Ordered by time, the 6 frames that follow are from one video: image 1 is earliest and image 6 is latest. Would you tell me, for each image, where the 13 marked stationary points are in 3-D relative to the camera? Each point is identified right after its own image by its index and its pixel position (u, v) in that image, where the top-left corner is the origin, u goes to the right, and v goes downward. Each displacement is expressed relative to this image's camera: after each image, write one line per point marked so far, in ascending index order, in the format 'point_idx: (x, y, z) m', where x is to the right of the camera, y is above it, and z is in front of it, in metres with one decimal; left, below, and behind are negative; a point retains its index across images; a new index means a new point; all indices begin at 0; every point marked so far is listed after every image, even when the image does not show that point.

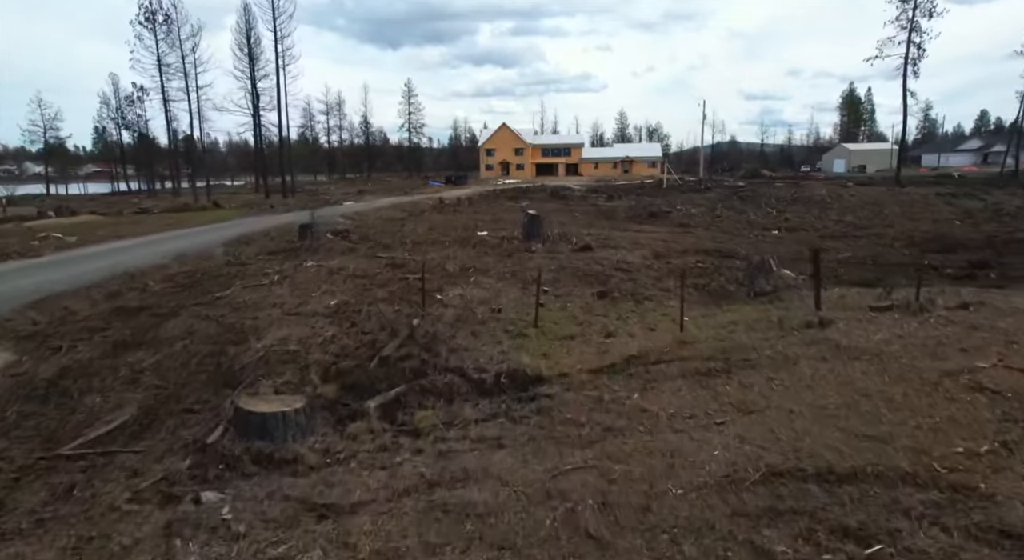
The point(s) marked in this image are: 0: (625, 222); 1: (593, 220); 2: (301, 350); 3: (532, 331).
0: (+3.5, +1.6, +17.8) m
1: (+2.7, +1.9, +19.5) m
2: (-1.9, -0.6, +5.3) m
3: (+0.2, -0.6, +6.2) m
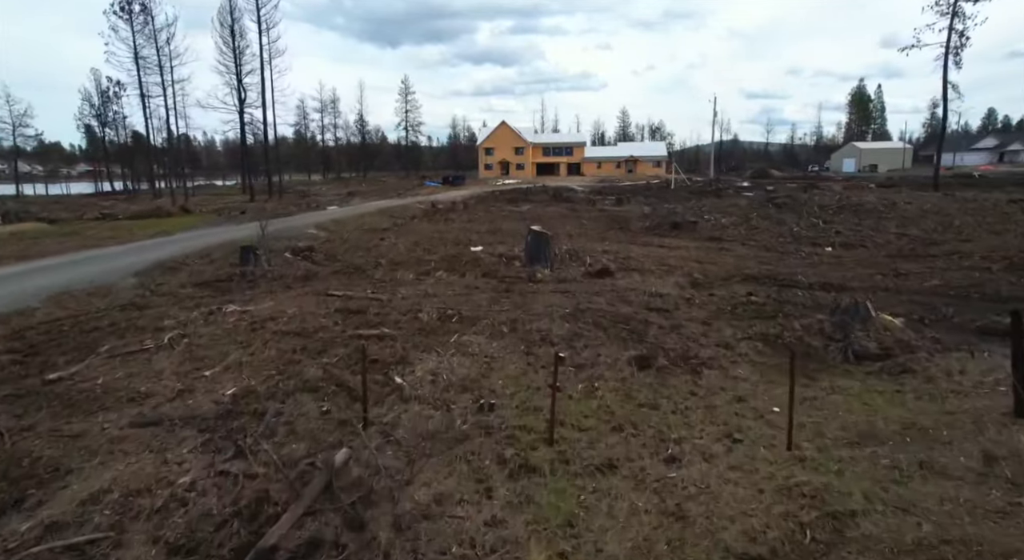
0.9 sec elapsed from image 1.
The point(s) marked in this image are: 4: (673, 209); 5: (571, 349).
0: (+3.5, +1.1, +15.3) m
1: (+2.7, +1.3, +17.0) m
2: (-1.9, -1.2, +2.8) m
3: (+0.2, -1.1, +3.6) m
4: (+5.3, +2.3, +19.2) m
5: (+0.6, -0.7, +5.7) m
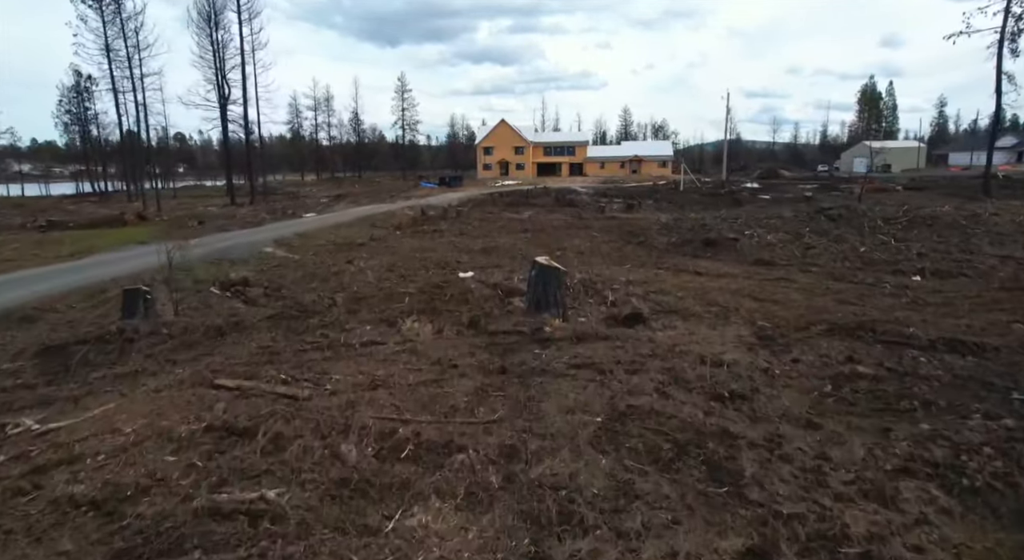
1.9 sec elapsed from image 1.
0: (+3.4, +0.4, +12.5) m
1: (+2.7, +0.7, +14.2) m
2: (-2.0, -1.9, 0.0) m
3: (+0.2, -1.8, +0.9) m
4: (+5.2, +1.7, +16.4) m
5: (+0.6, -1.3, +3.0) m
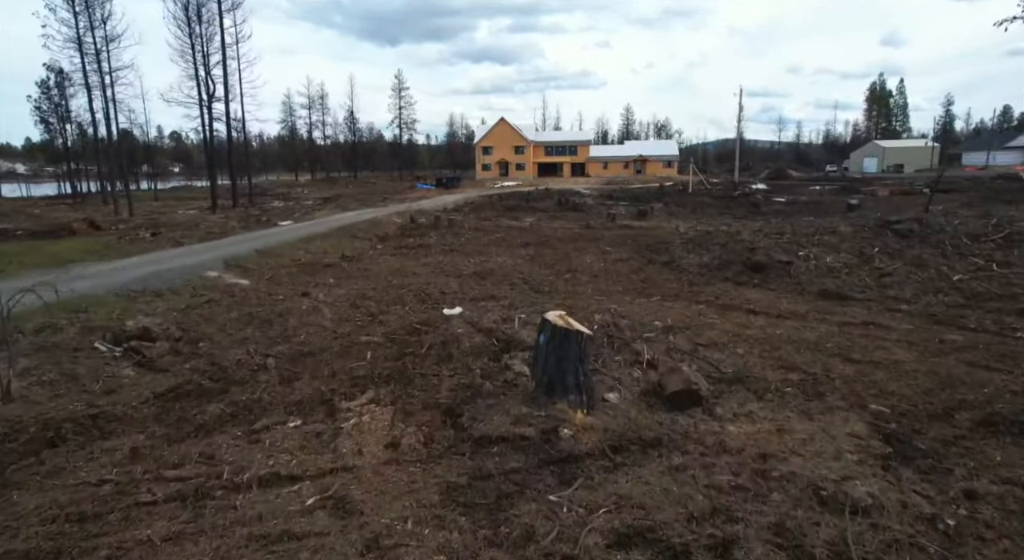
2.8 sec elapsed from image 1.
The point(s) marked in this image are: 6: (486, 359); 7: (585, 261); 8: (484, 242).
0: (+3.4, -0.1, +10.1) m
1: (+2.7, +0.1, +11.8) m
2: (-2.0, -2.5, -2.4) m
3: (+0.2, -2.4, -1.6) m
4: (+5.2, +1.1, +14.0) m
5: (+0.5, -1.9, +0.5) m
6: (-0.3, -0.9, +6.8) m
7: (+1.7, +0.4, +13.1) m
8: (-0.8, +1.0, +15.8) m
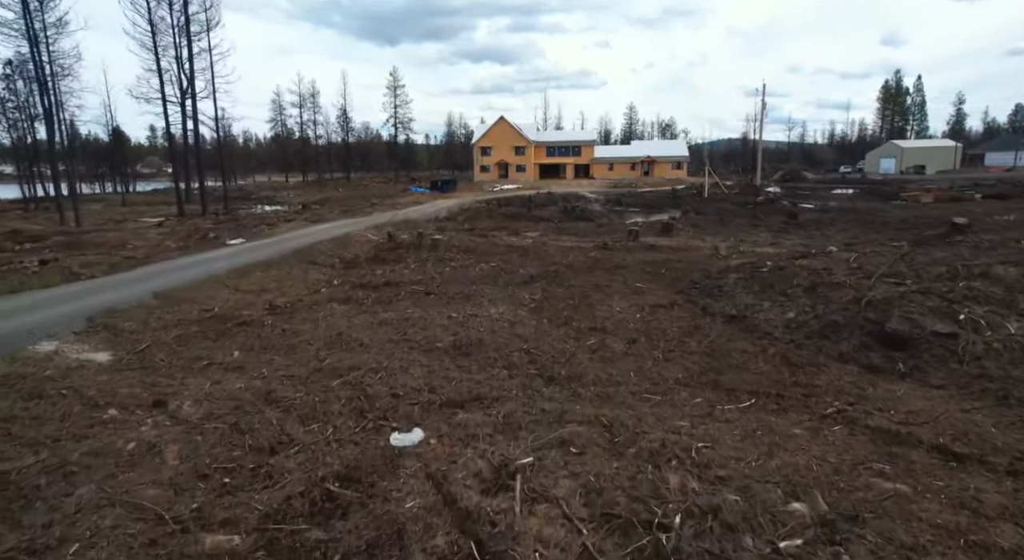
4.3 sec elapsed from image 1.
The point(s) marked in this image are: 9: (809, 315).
0: (+3.4, -1.1, +6.2) m
1: (+2.7, -0.8, +7.9) m
2: (-2.0, -3.4, -6.3) m
3: (+0.2, -3.3, -5.4) m
4: (+5.2, +0.2, +10.1) m
5: (+0.5, -2.8, -3.3) m
6: (-0.3, -1.9, +3.0) m
7: (+1.6, -0.5, +9.3) m
8: (-0.8, +0.1, +12.0) m
9: (+4.2, -0.4, +8.2) m
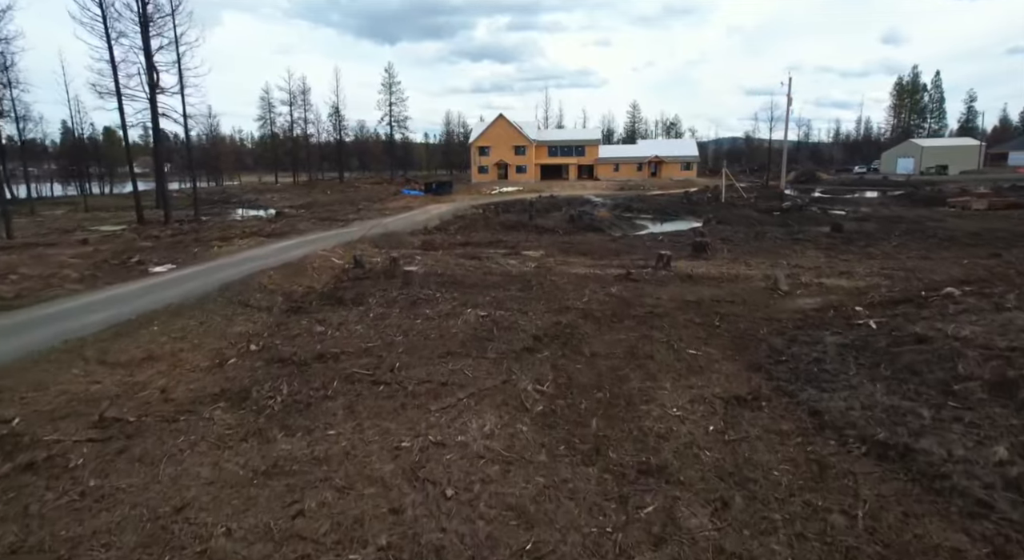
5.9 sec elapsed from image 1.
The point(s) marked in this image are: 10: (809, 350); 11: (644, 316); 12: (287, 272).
0: (+3.3, -2.0, +2.5) m
1: (+2.6, -1.7, +4.2) m
2: (-2.1, -4.3, -10.0) m
3: (+0.1, -4.2, -9.1) m
4: (+5.1, -0.7, +6.4) m
5: (+0.5, -3.8, -7.0) m
6: (-0.4, -2.8, -0.7) m
7: (+1.6, -1.4, +5.6) m
8: (-0.8, -0.8, +8.3) m
9: (+4.2, -1.3, +4.5) m
10: (+4.0, -0.8, +7.8) m
11: (+2.3, -0.6, +9.8) m
12: (-5.2, +0.2, +13.2) m
